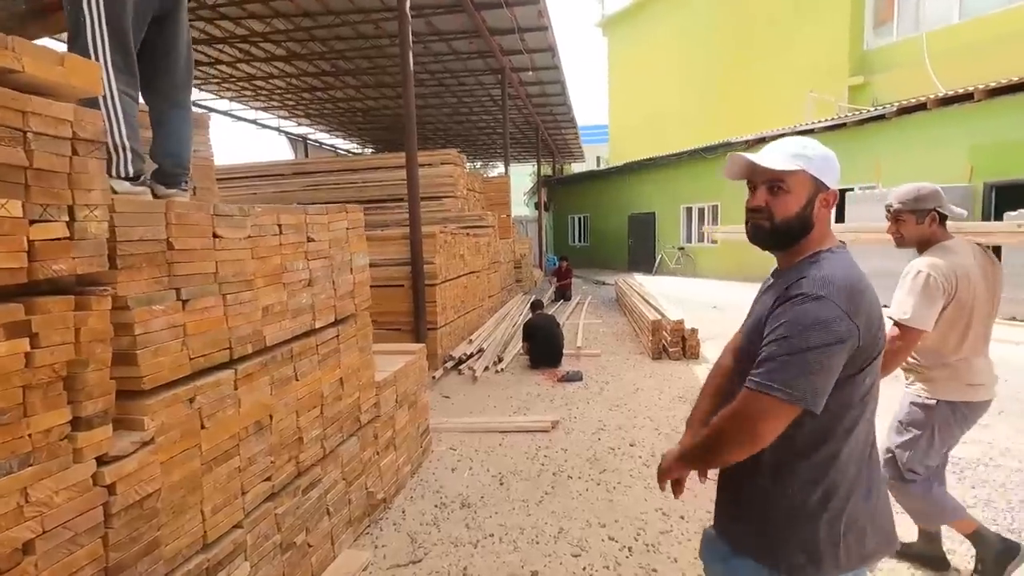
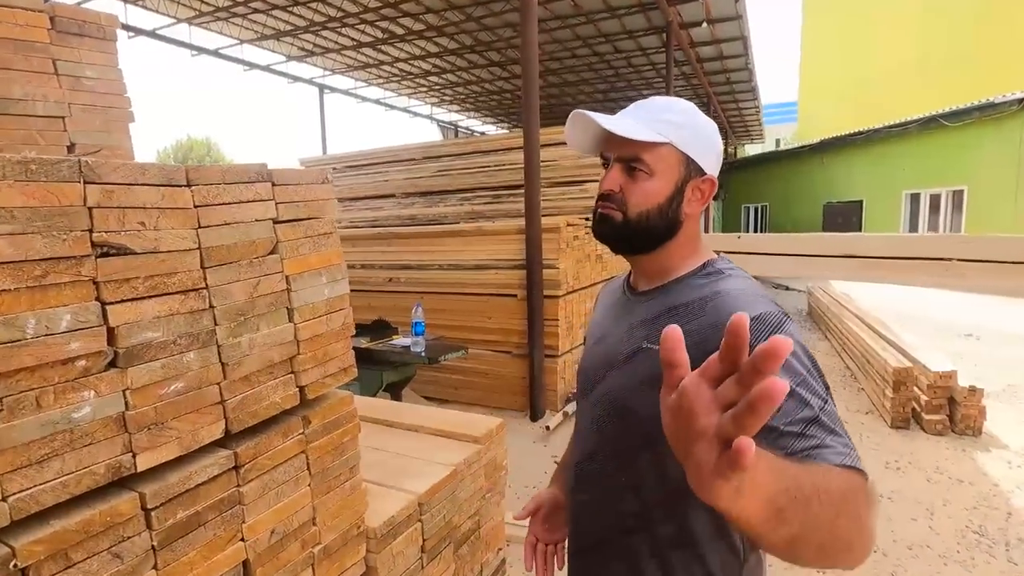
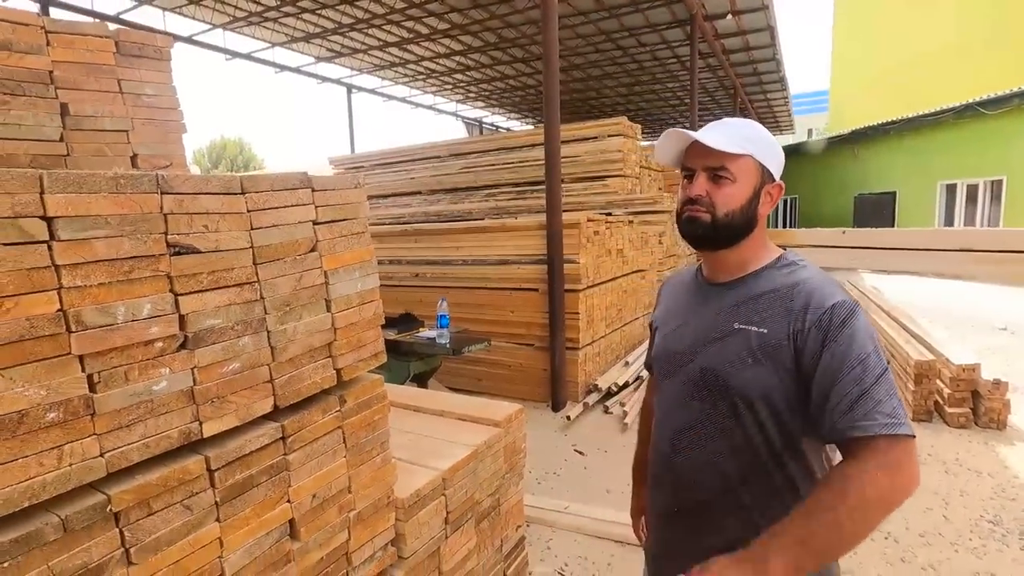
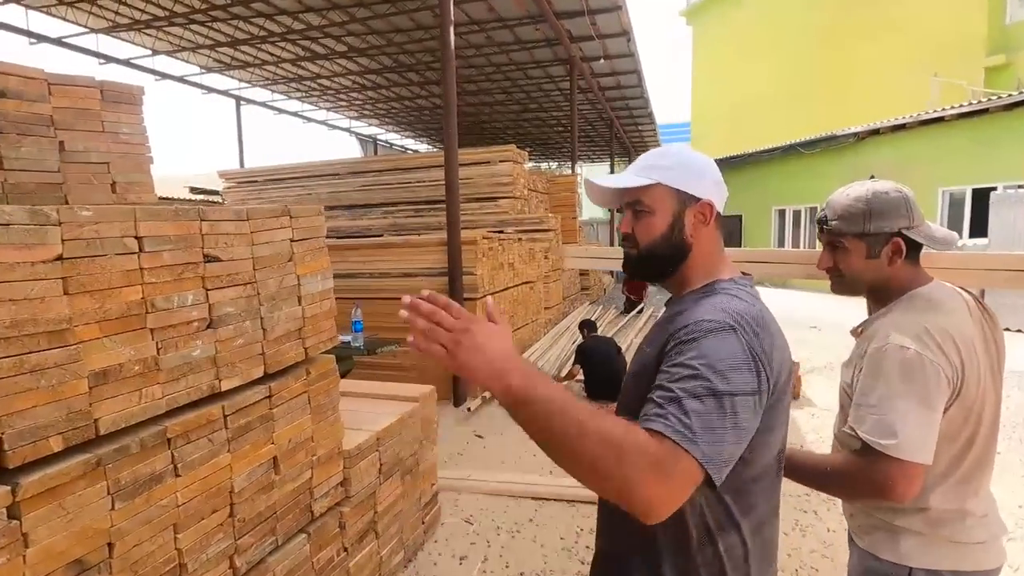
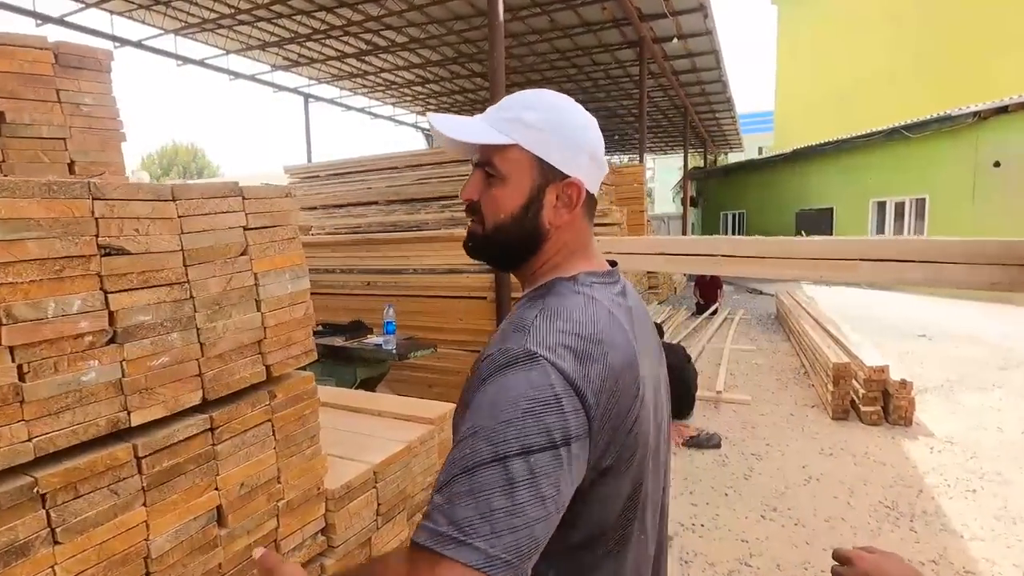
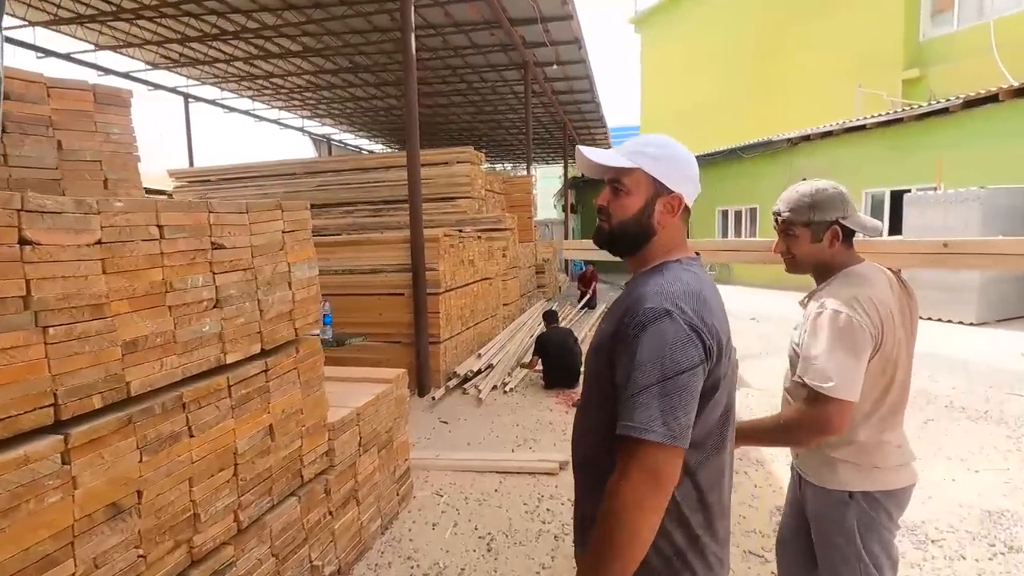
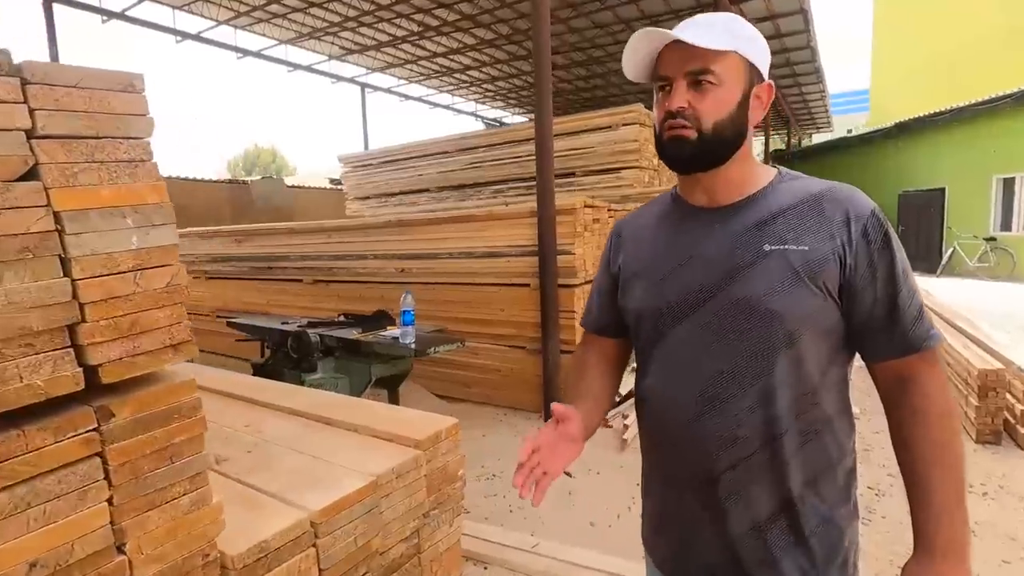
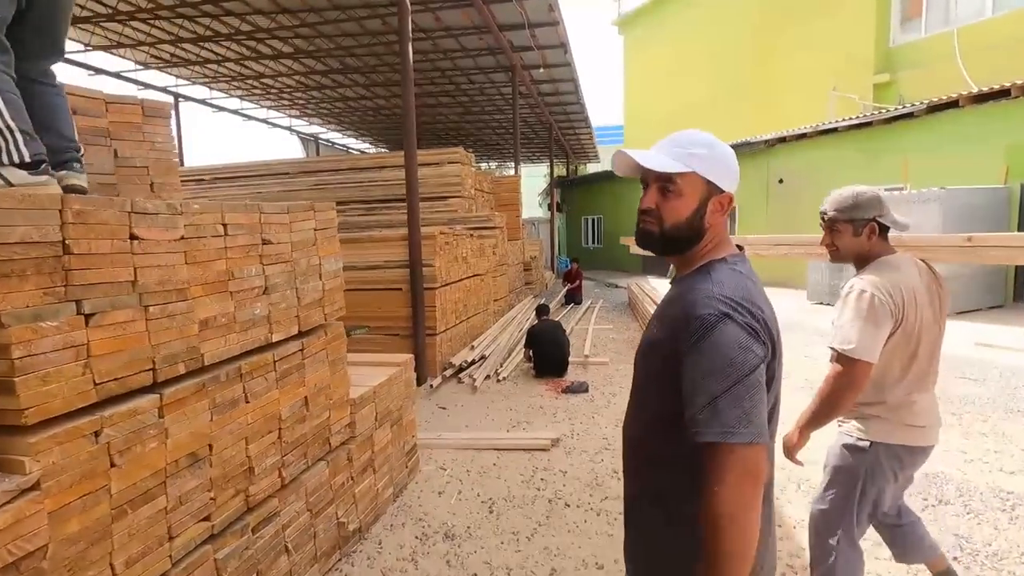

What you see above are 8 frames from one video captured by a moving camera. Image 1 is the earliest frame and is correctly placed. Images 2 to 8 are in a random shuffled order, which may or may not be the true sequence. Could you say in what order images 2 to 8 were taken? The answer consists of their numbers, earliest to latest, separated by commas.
8, 6, 4, 5, 2, 3, 7
